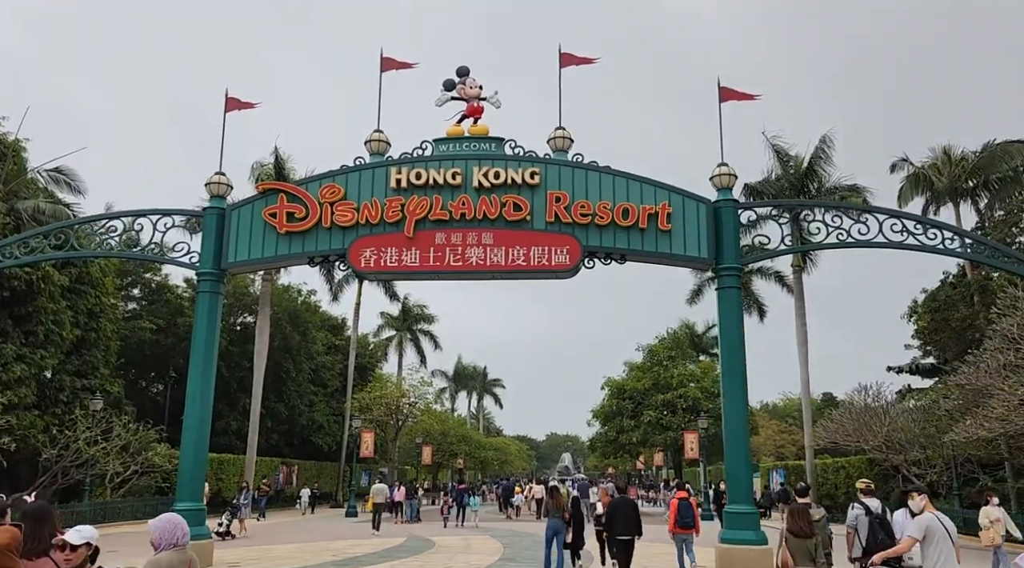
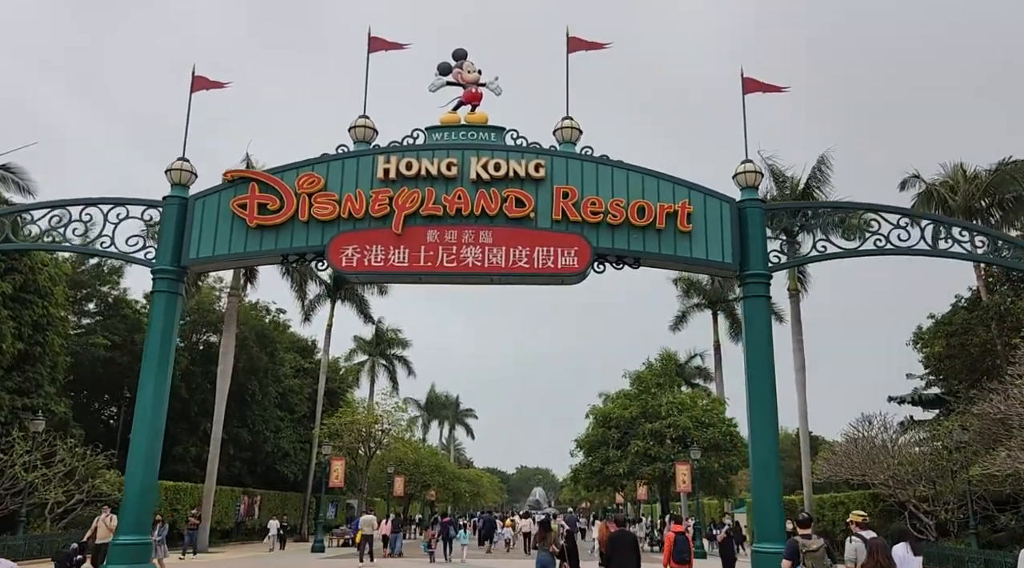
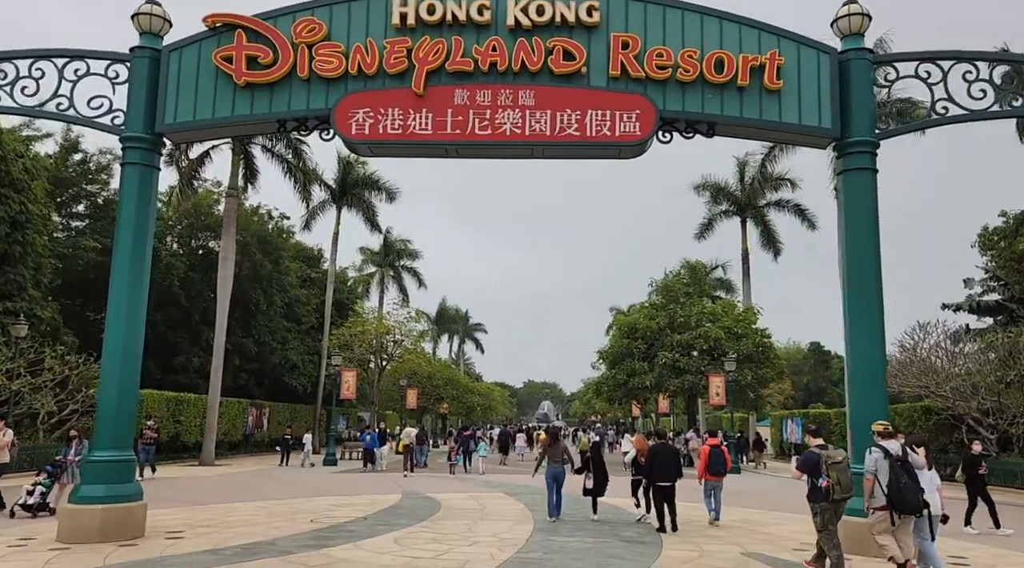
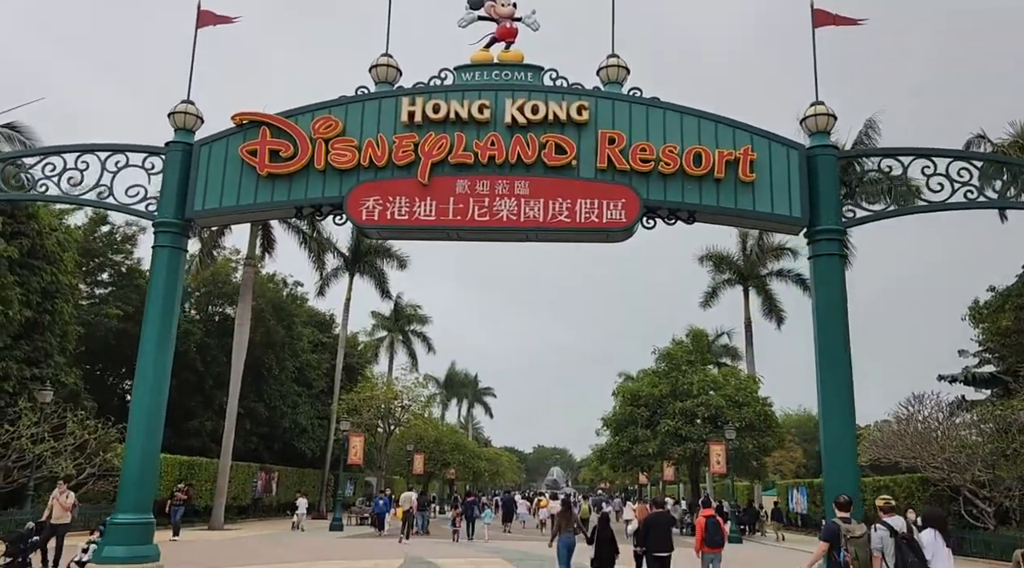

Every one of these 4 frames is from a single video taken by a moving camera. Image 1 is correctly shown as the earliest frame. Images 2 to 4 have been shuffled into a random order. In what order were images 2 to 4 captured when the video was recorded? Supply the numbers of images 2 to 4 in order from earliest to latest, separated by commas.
2, 4, 3
